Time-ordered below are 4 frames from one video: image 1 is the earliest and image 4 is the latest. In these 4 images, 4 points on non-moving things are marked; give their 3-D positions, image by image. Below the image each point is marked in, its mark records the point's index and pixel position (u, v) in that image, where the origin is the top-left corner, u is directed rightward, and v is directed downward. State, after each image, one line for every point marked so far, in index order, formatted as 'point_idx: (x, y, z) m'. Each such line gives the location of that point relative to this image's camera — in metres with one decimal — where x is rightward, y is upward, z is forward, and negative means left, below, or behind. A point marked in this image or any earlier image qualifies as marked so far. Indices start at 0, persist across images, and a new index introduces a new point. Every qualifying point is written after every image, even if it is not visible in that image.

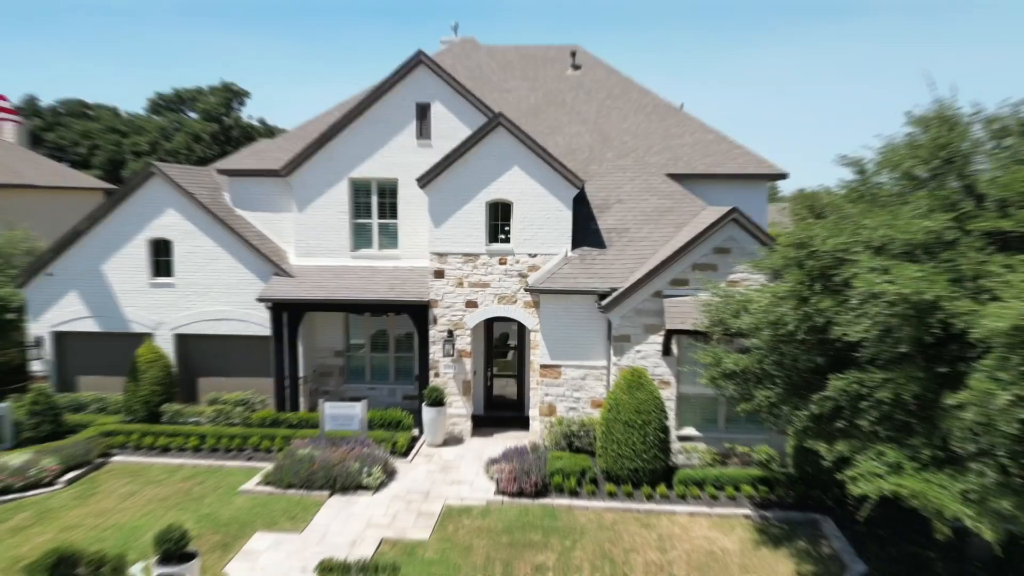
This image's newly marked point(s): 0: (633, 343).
0: (+1.9, -0.9, +14.6) m
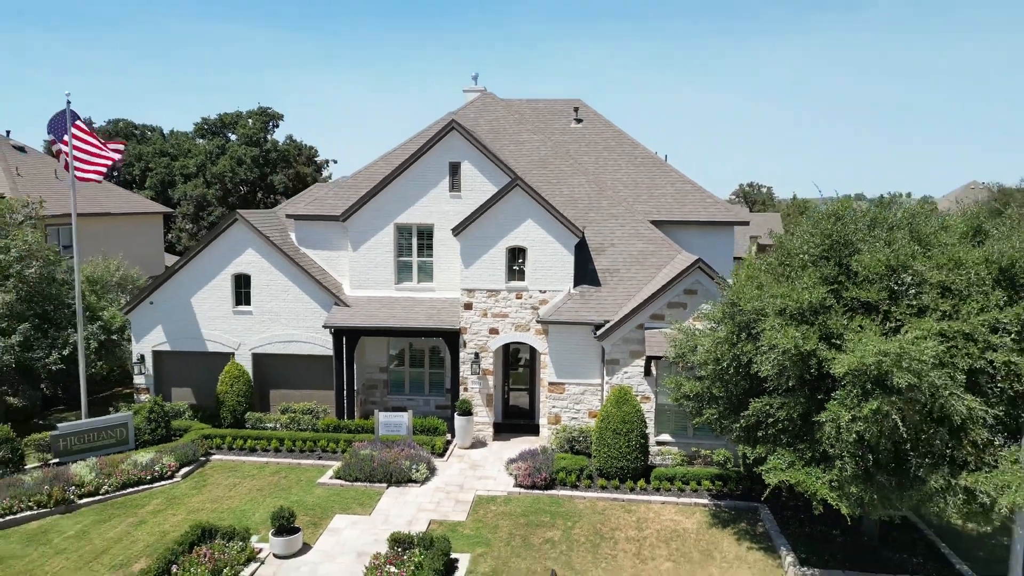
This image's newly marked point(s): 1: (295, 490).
0: (+2.2, -1.6, +18.5) m
1: (-4.1, -3.8, +17.3) m
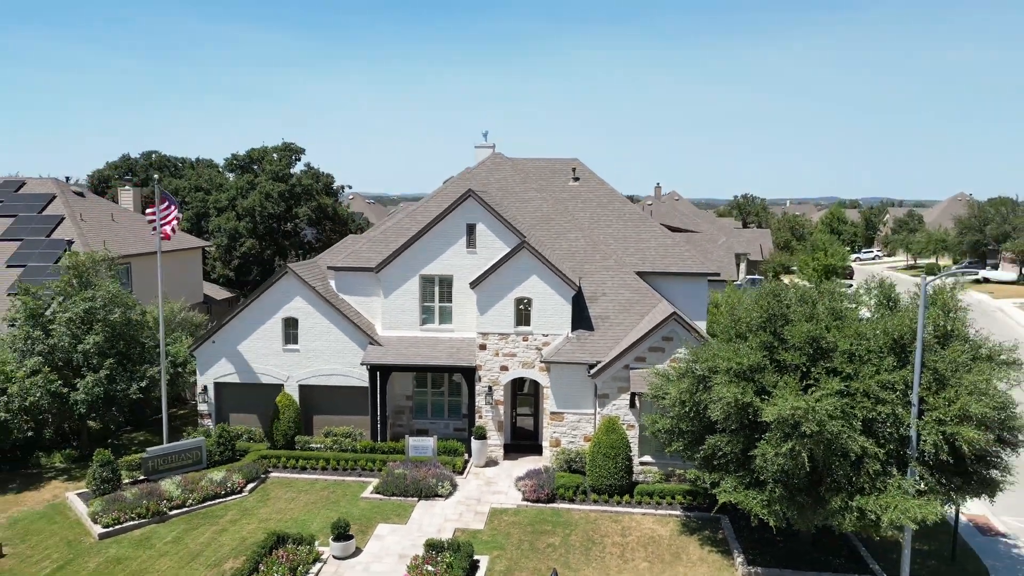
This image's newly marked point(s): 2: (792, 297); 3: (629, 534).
0: (+2.4, -2.7, +22.3) m
1: (-3.9, -5.0, +21.2) m
2: (+5.3, -0.2, +17.2) m
3: (+2.5, -5.2, +19.3) m
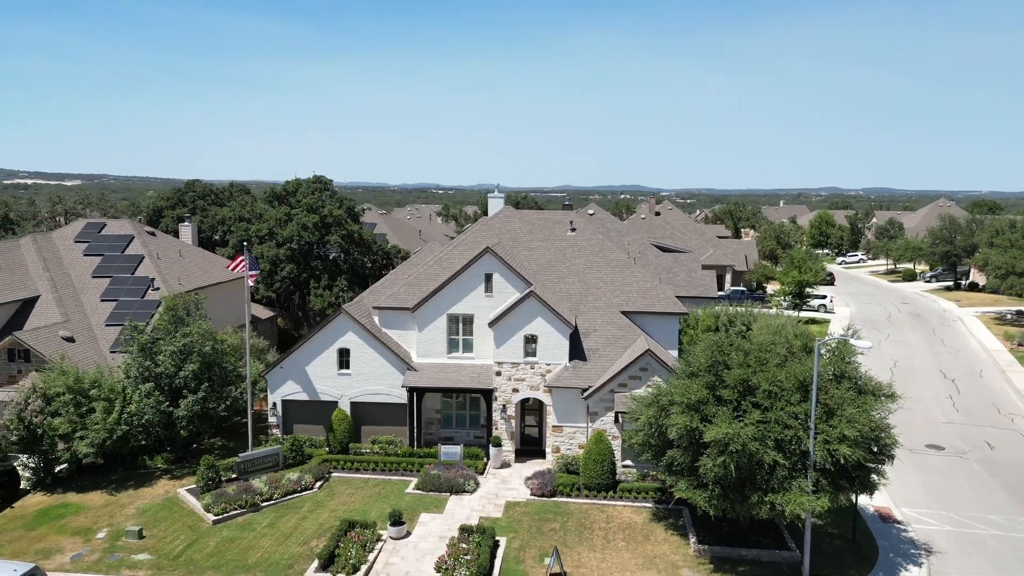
0: (+2.8, -4.0, +28.5) m
1: (-3.6, -6.3, +27.4) m
2: (+5.6, -1.5, +23.3) m
3: (+2.8, -6.5, +25.5) m
